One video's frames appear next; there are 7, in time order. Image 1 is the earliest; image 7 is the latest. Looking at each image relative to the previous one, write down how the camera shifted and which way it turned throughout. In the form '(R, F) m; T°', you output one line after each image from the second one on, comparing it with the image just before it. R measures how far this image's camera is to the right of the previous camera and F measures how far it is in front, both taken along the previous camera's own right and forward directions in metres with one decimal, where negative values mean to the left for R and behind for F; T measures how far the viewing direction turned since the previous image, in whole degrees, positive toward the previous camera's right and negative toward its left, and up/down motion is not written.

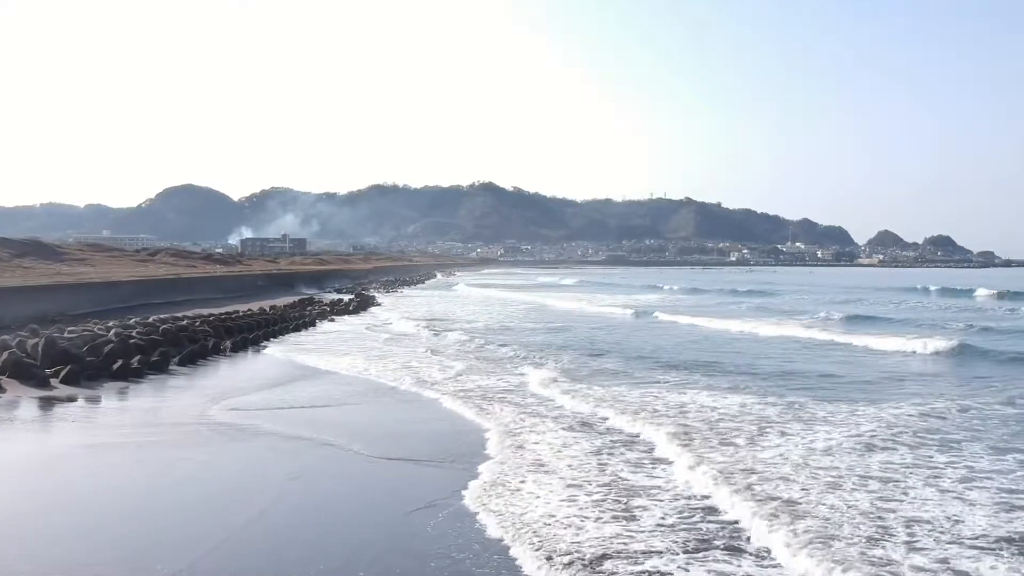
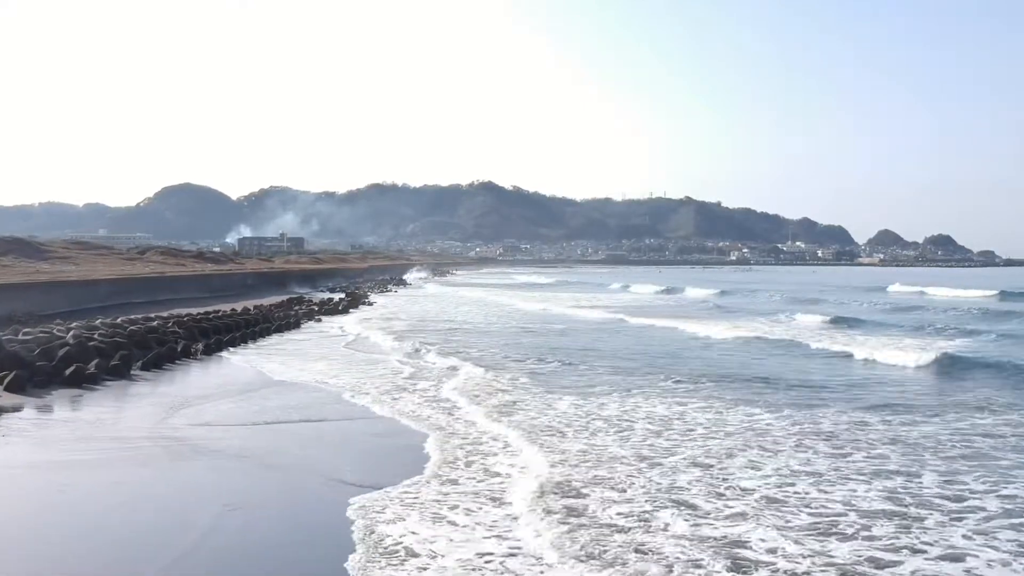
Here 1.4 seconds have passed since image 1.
(+0.2, +1.3) m; 0°
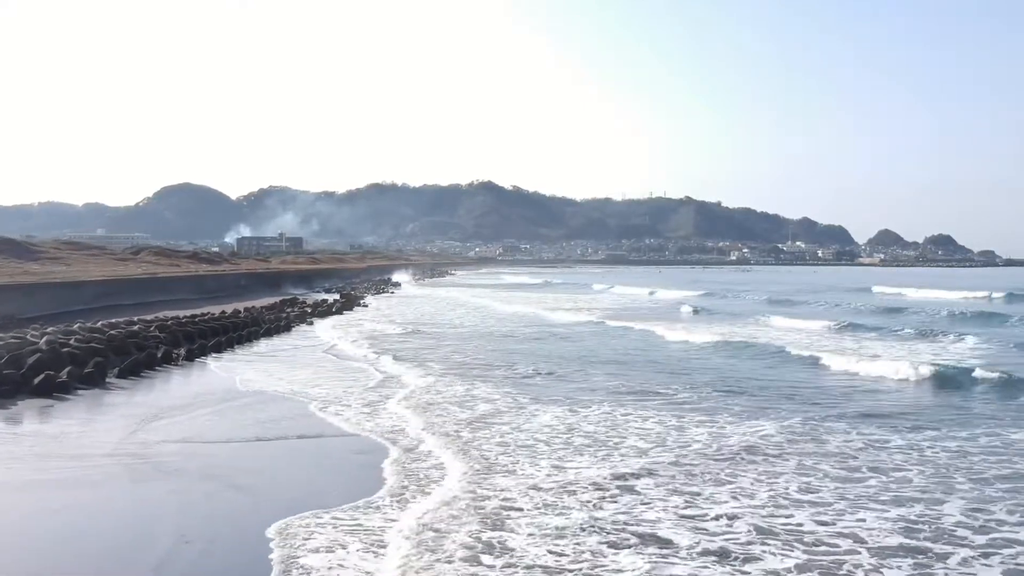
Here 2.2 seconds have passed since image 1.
(+0.1, +0.8) m; 0°
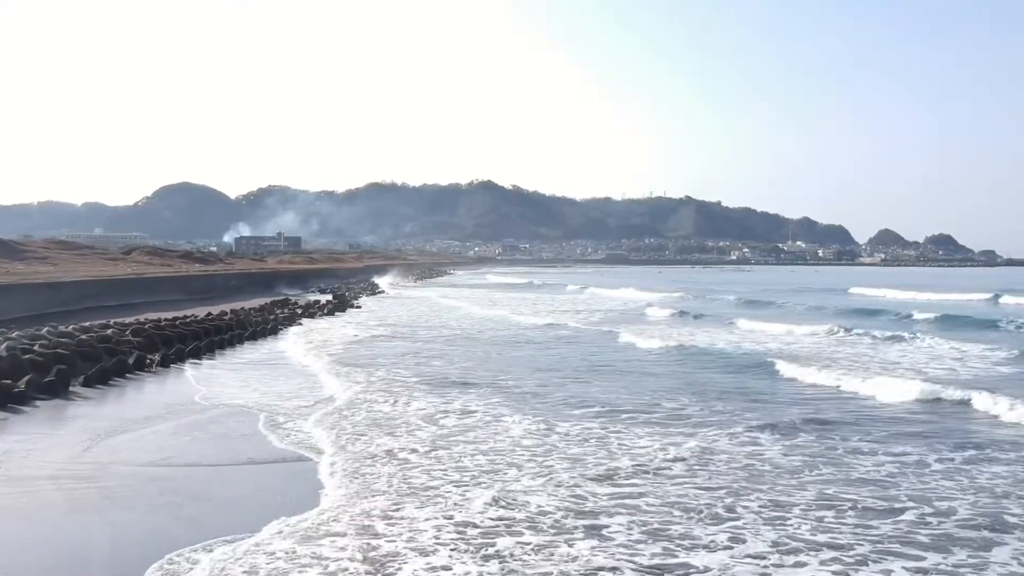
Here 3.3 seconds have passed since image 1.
(+0.1, +1.1) m; 0°
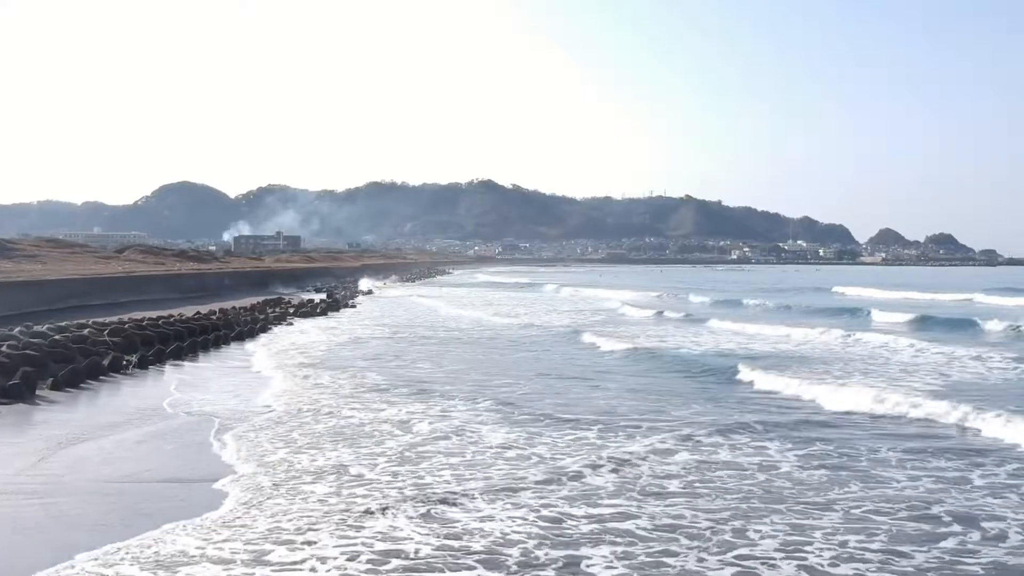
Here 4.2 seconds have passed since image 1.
(+0.1, +0.8) m; 0°
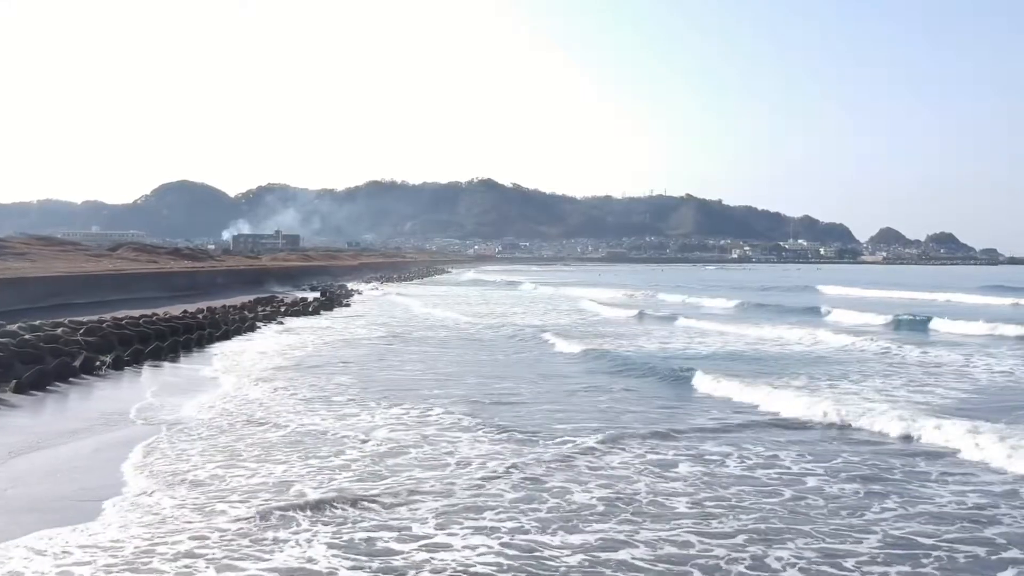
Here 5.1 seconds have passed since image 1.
(+0.1, +0.9) m; 0°
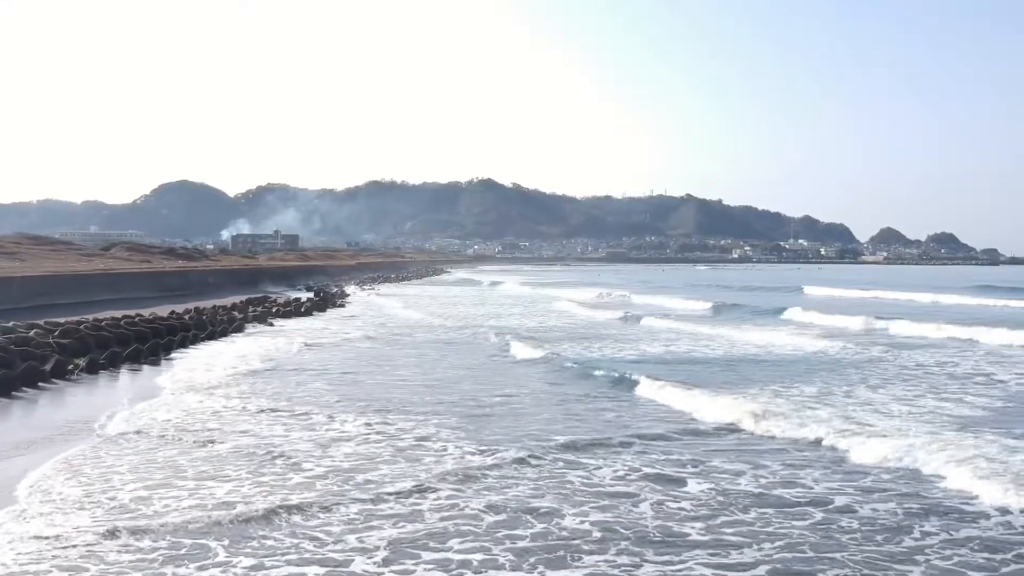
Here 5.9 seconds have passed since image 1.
(+0.1, +0.8) m; 0°
